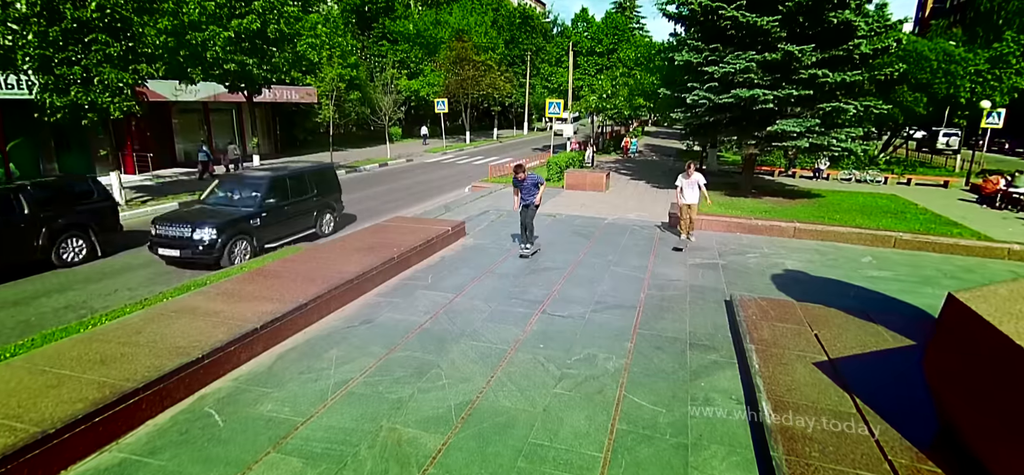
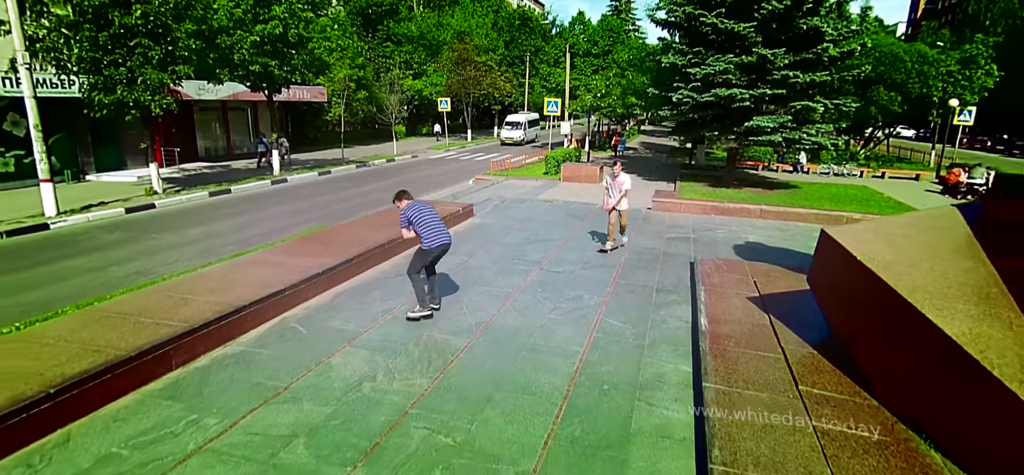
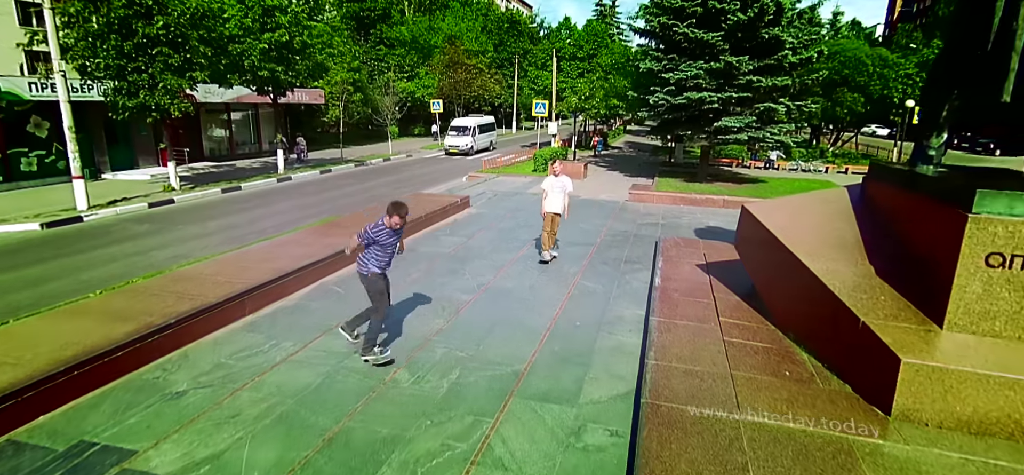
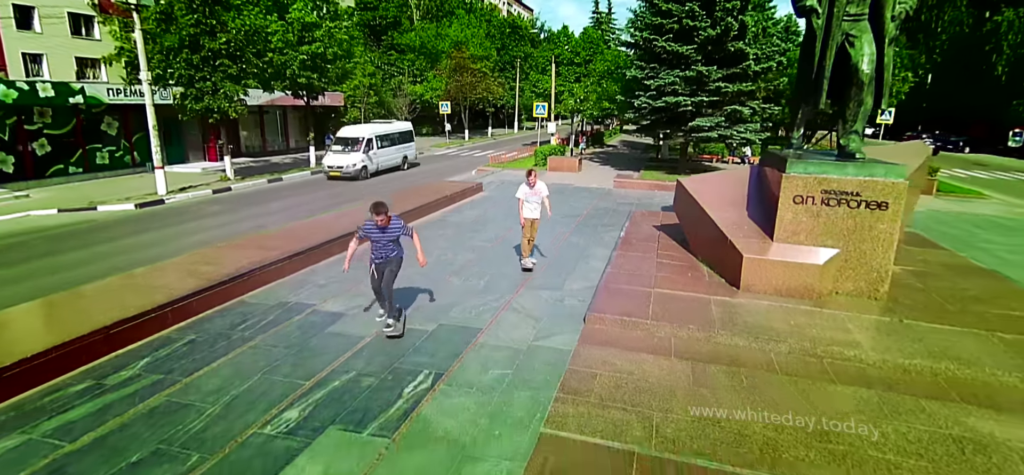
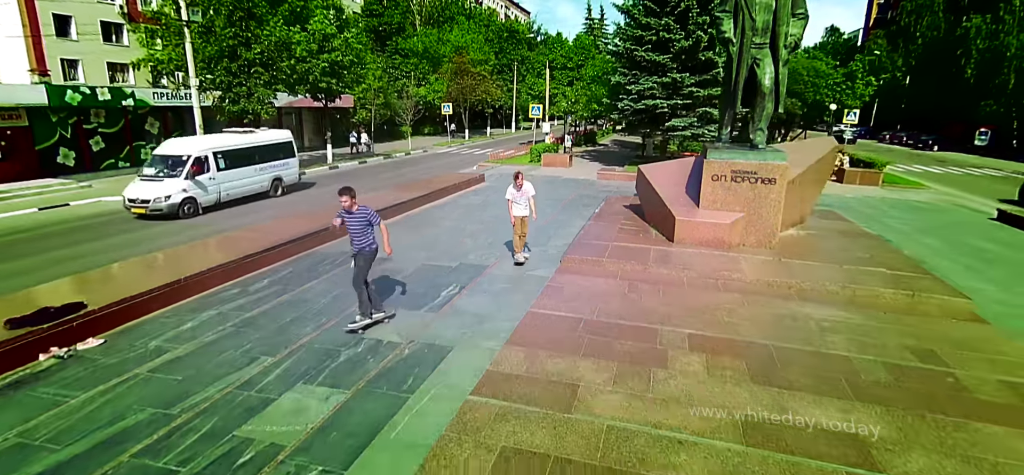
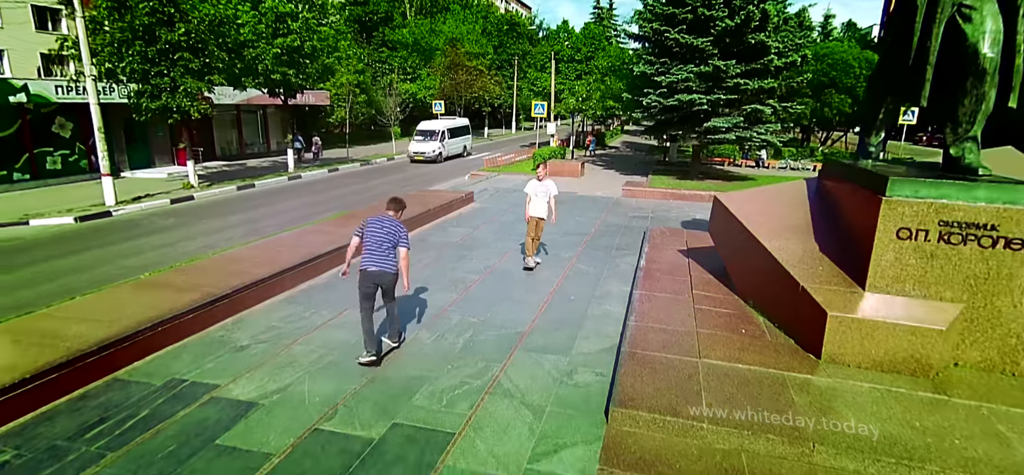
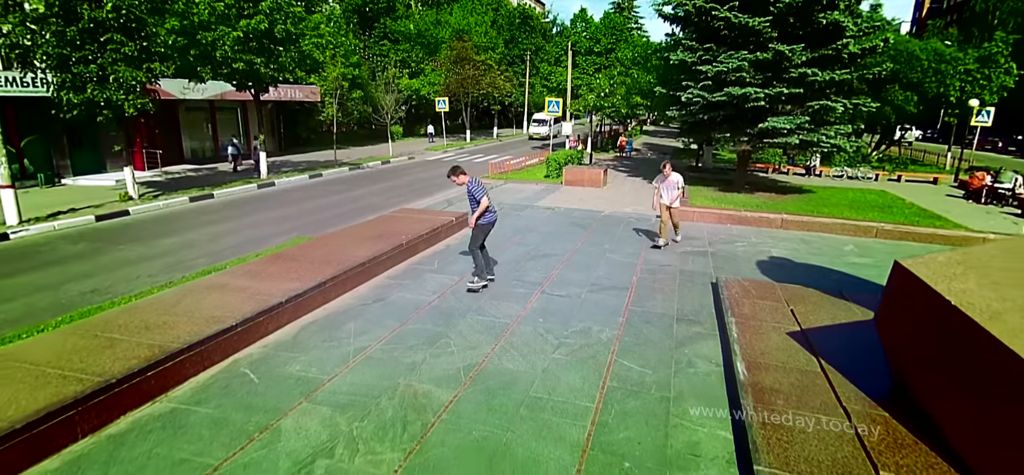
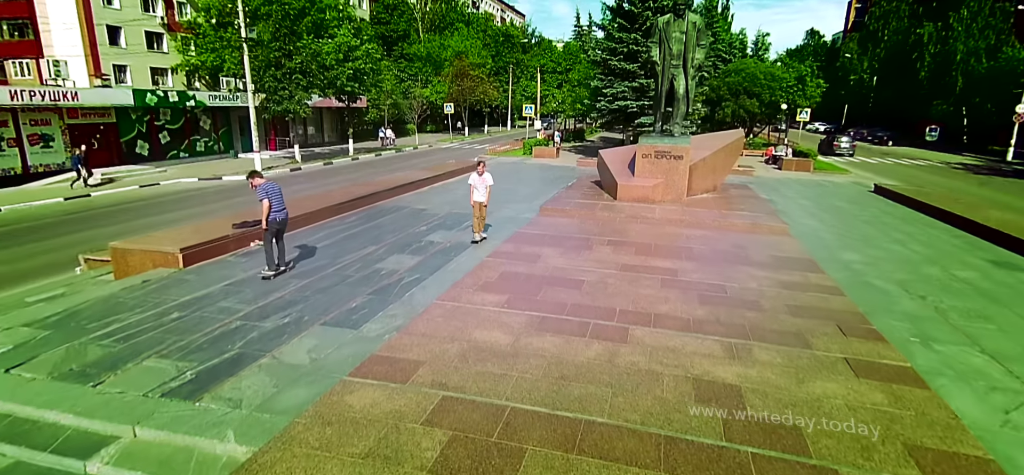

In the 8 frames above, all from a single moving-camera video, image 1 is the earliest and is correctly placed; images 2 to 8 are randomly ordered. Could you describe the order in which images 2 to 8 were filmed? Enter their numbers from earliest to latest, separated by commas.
7, 2, 3, 6, 4, 5, 8
